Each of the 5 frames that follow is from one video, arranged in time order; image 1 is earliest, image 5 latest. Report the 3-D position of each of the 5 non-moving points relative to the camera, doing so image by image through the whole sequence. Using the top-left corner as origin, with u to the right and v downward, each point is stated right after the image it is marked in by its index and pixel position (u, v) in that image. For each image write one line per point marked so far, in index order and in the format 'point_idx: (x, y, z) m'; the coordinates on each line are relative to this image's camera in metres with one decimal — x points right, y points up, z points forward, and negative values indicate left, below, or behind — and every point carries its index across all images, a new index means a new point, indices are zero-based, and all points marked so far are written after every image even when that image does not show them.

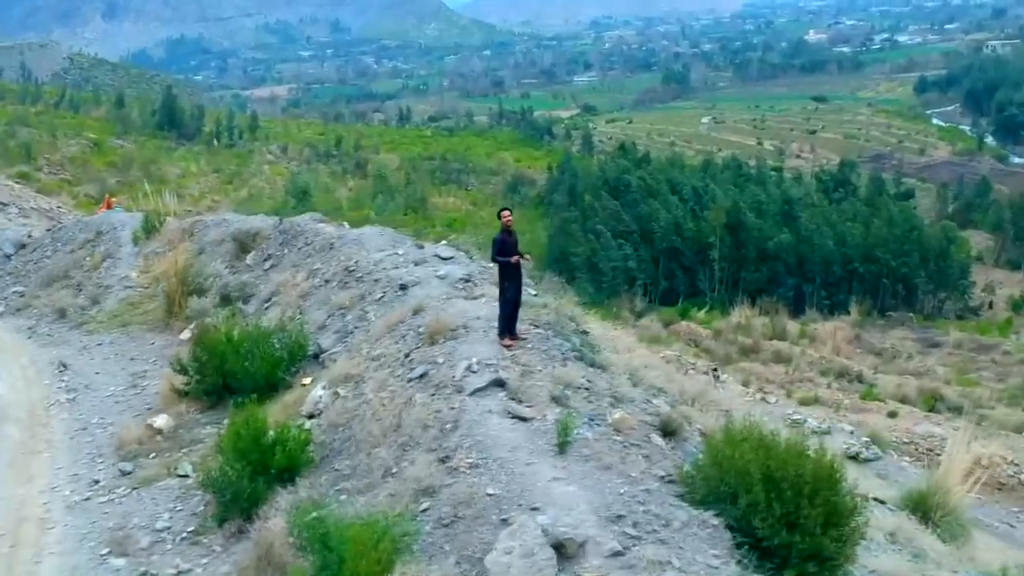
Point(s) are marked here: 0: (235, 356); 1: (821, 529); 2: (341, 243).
0: (-3.2, -0.8, +11.9) m
1: (+2.3, -1.8, +7.4) m
2: (-2.7, +0.7, +15.8) m
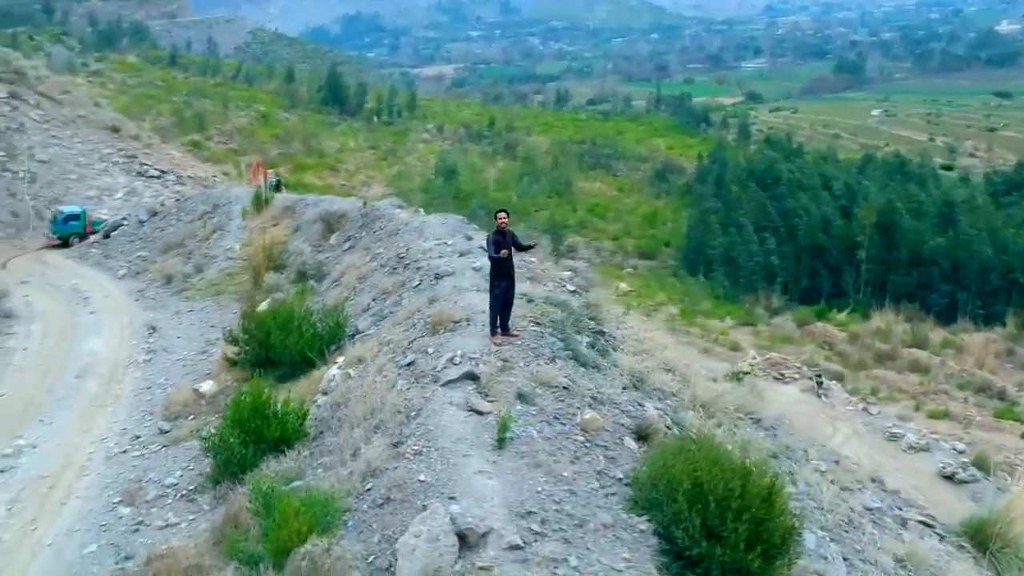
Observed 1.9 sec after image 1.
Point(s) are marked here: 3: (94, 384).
0: (-3.0, -0.6, +12.8) m
1: (+1.8, -2.0, +7.5) m
2: (-1.8, +1.0, +16.5) m
3: (-6.2, -1.4, +14.6) m
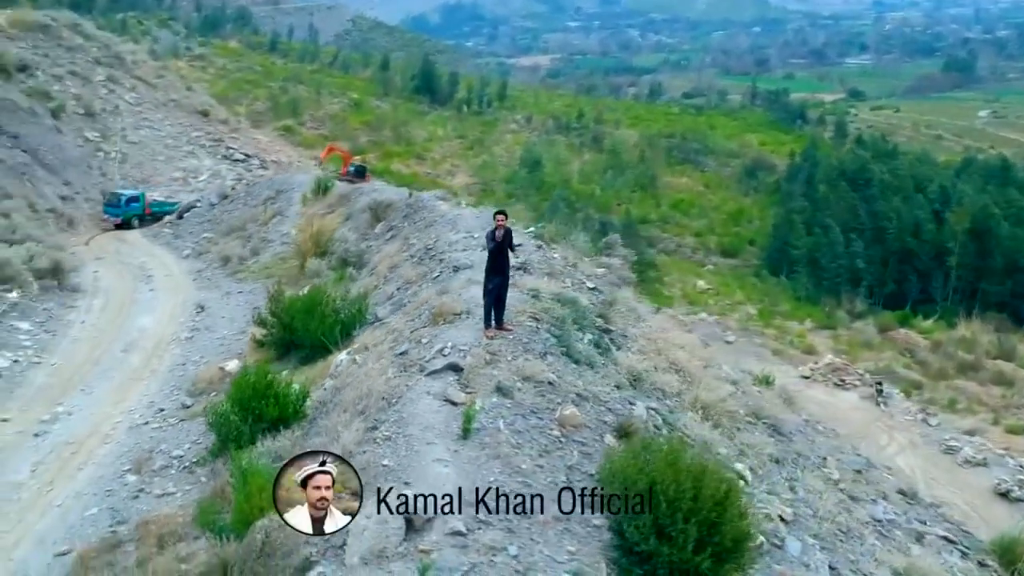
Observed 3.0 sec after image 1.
0: (-2.8, -0.4, +13.3) m
1: (+1.4, -2.0, +7.7) m
2: (-1.2, +1.1, +16.9) m
3: (-5.9, -1.1, +15.4) m
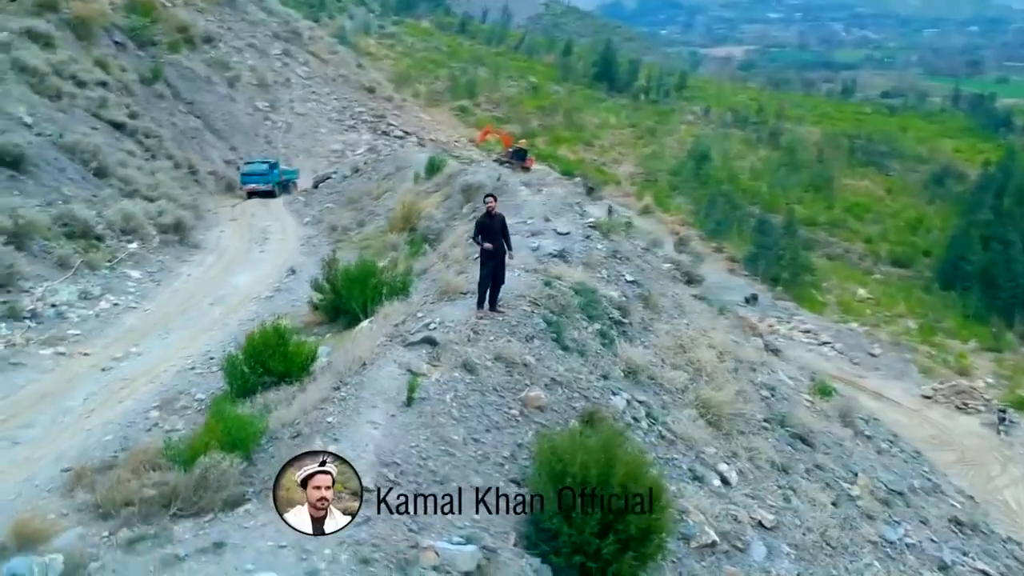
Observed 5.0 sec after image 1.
0: (-2.3, +0.1, +14.3) m
1: (+0.6, -2.0, +8.0) m
2: (0.0, +1.4, +17.5) m
3: (-5.1, -0.4, +16.9) m
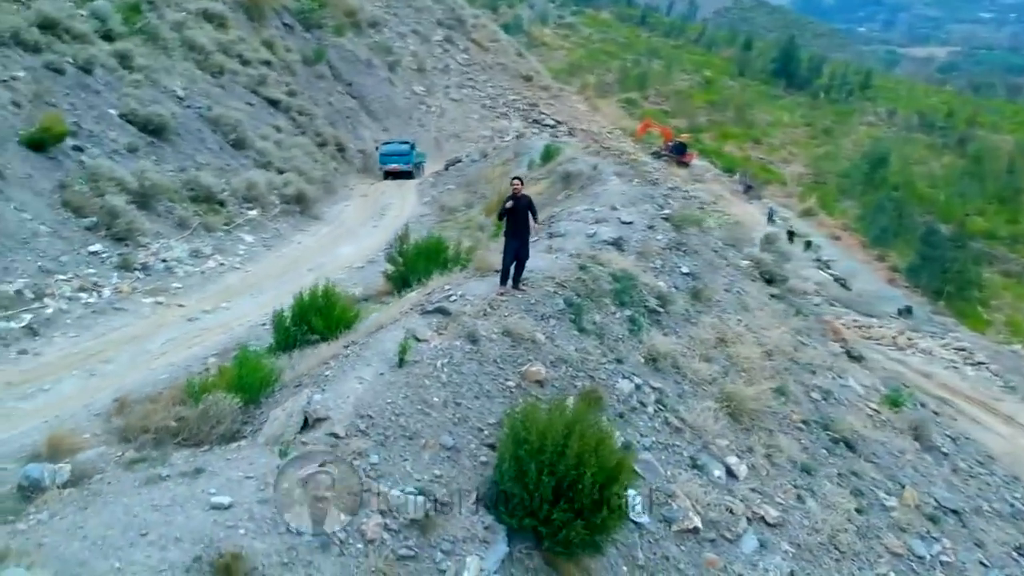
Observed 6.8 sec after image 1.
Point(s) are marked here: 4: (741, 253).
0: (-1.5, +0.5, +15.1) m
1: (+0.2, -1.8, +8.4) m
2: (+1.4, +1.7, +17.9) m
3: (-3.7, +0.2, +18.1) m
4: (+4.1, +0.8, +18.0) m
